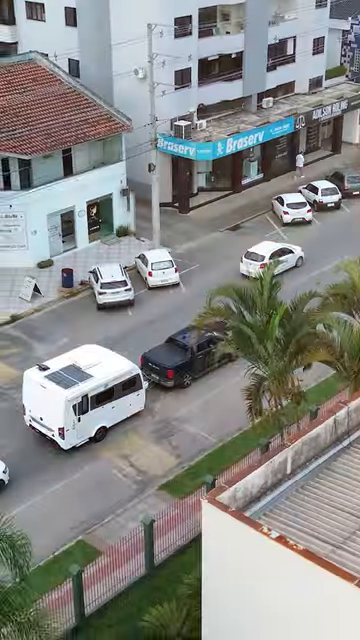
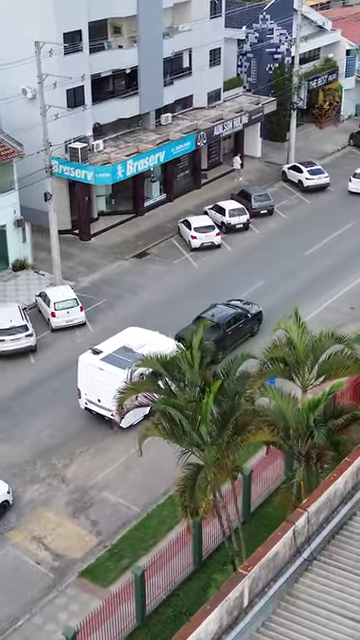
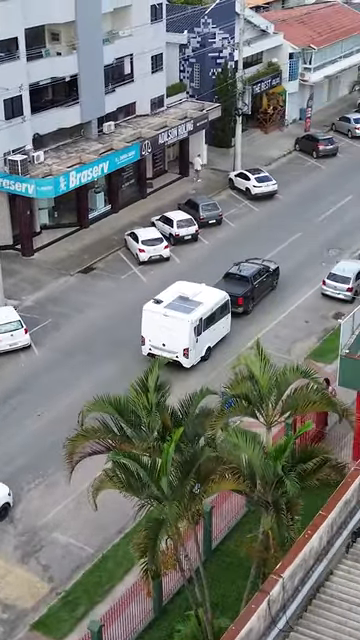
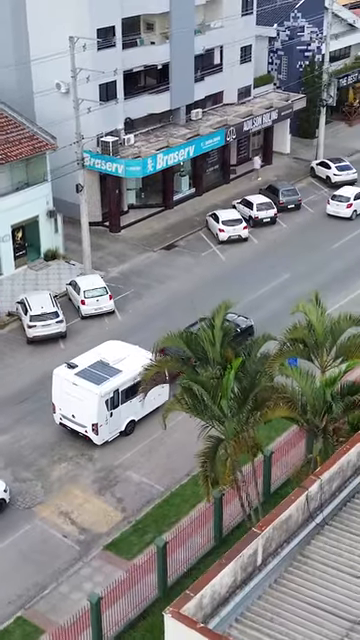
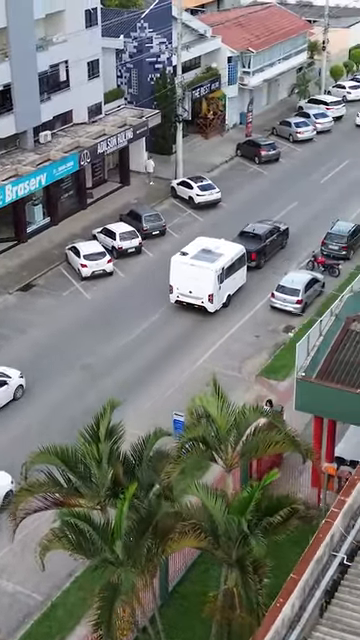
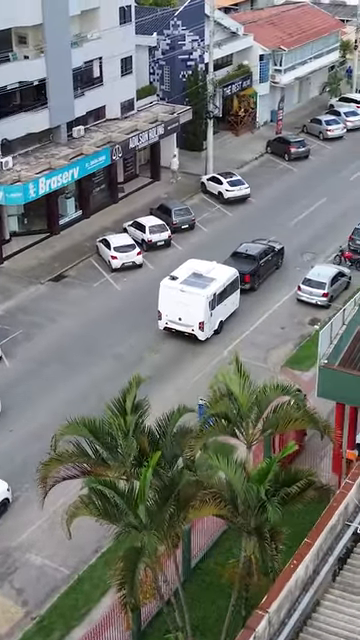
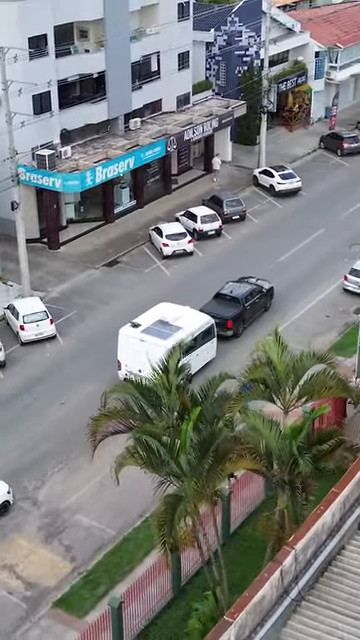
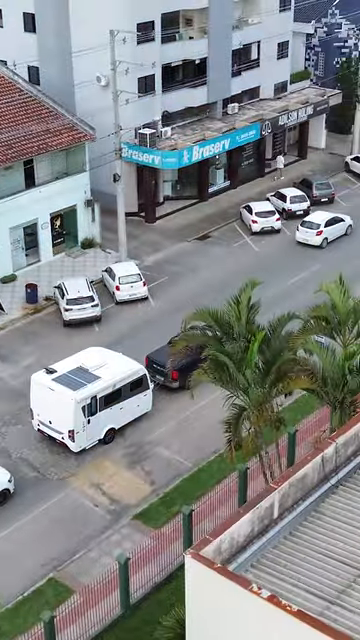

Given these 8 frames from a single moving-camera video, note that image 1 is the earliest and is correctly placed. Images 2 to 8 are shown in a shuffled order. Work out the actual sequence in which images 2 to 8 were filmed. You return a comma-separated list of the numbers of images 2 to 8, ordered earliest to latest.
8, 4, 2, 7, 3, 6, 5
